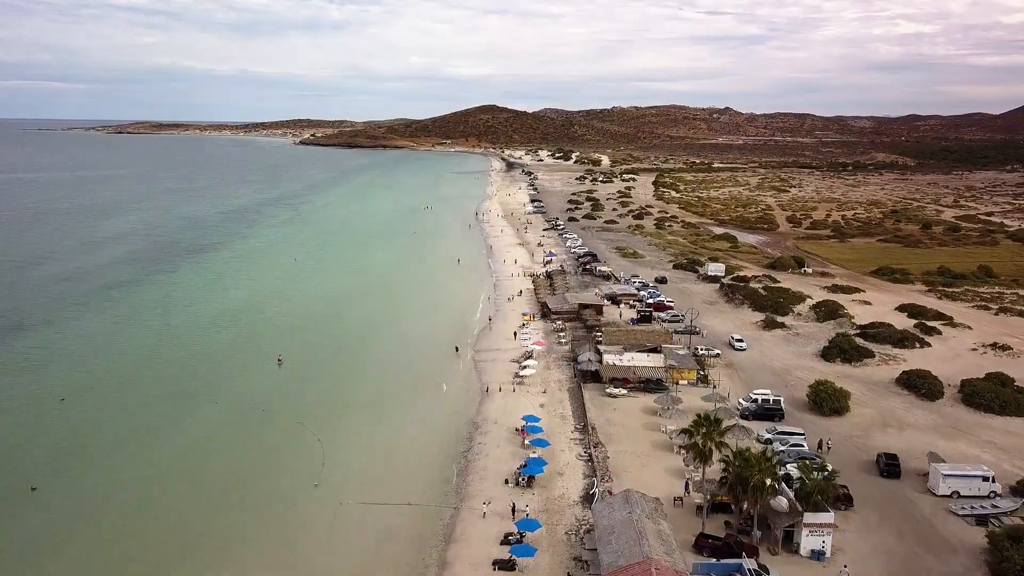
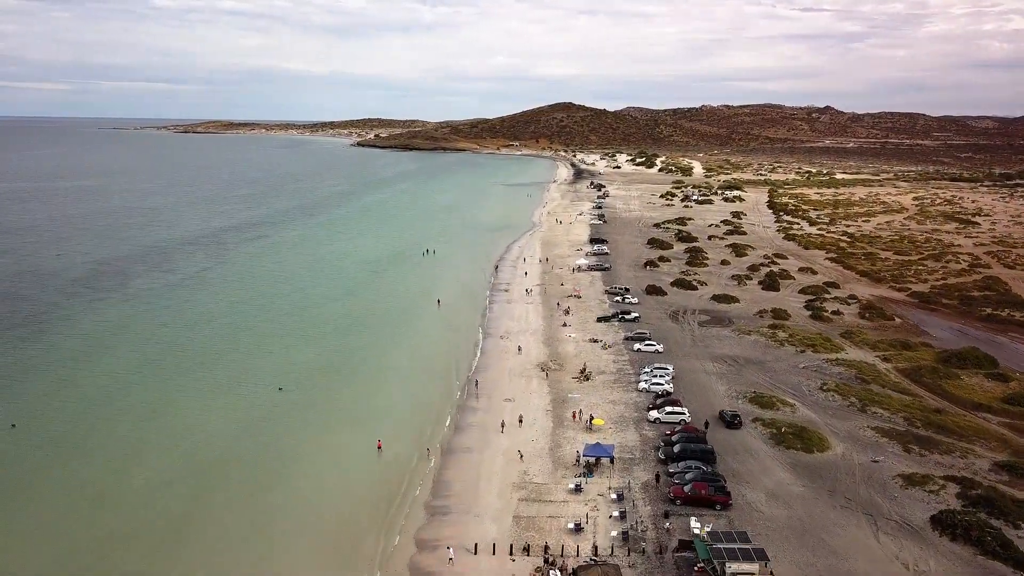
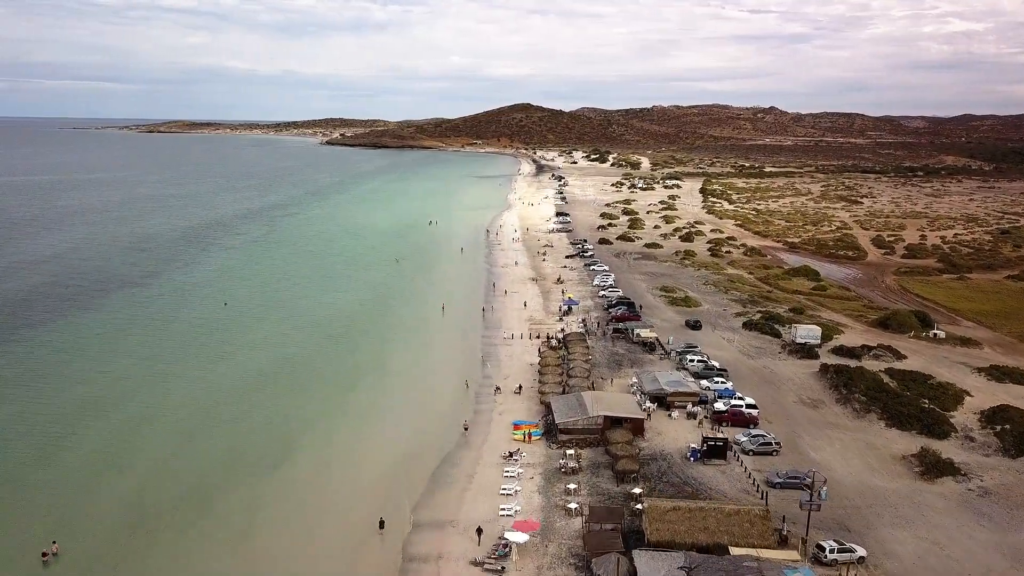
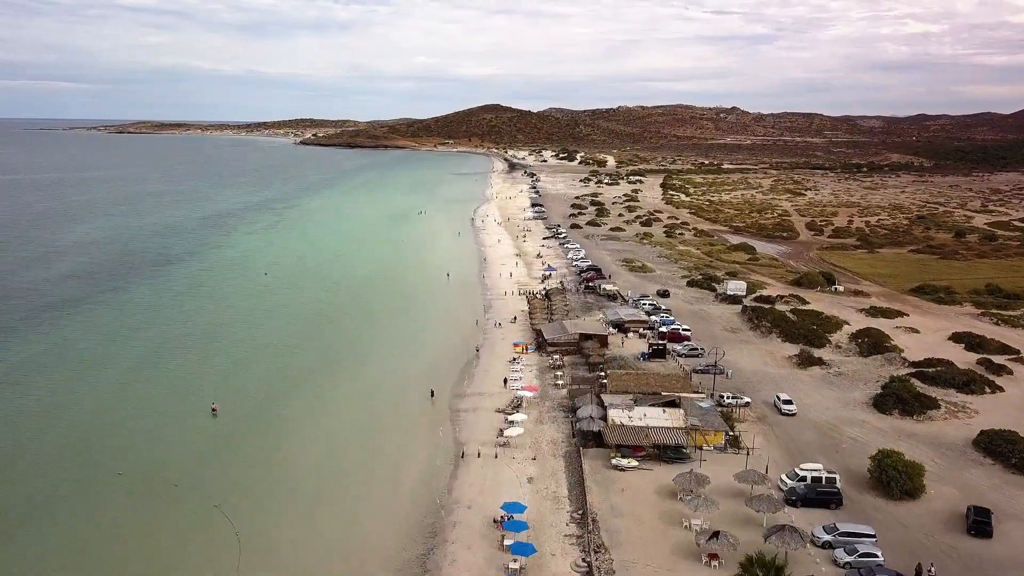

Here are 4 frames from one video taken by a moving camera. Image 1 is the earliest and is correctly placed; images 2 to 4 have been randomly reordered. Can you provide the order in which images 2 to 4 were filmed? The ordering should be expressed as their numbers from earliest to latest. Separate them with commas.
4, 3, 2
